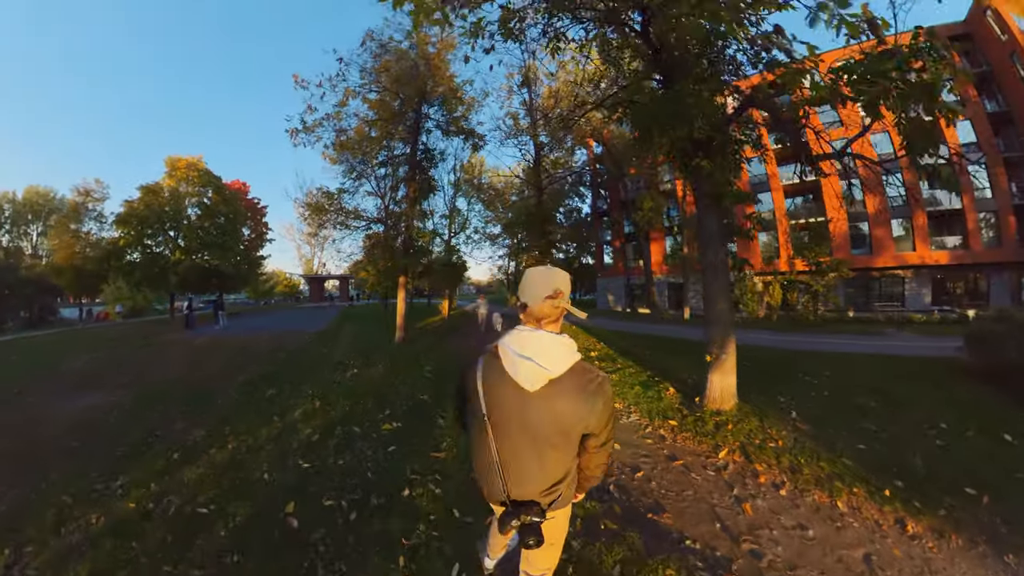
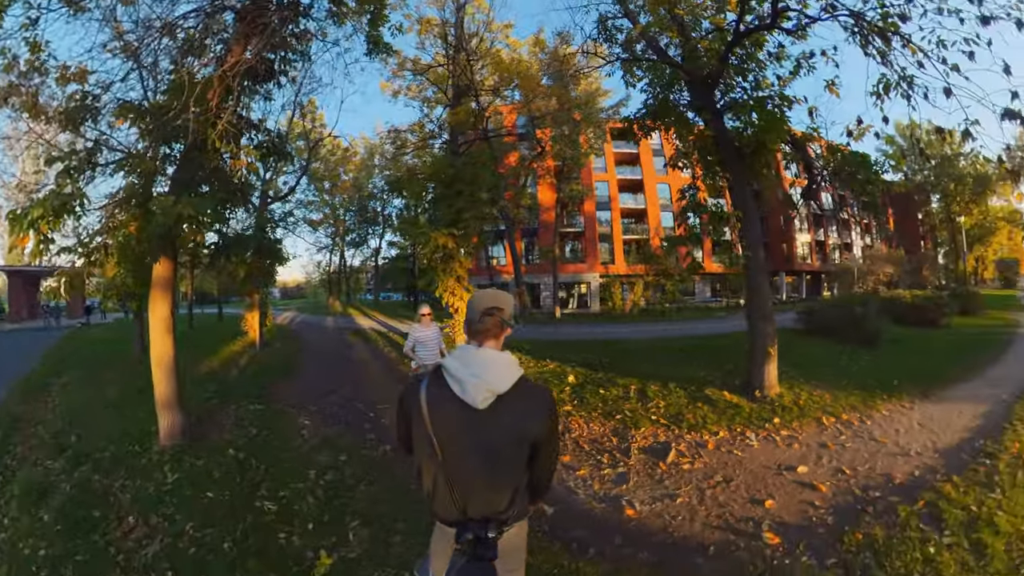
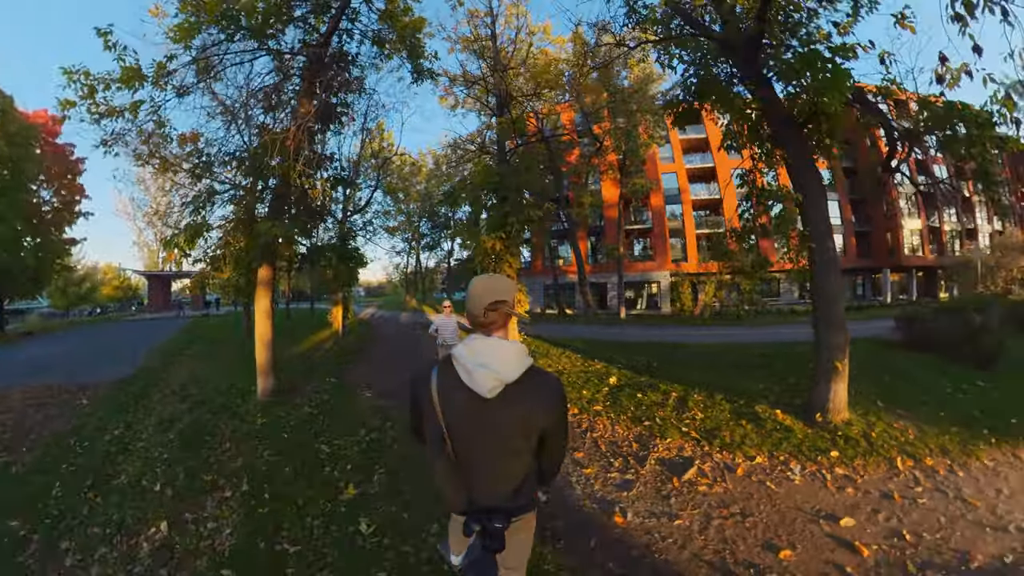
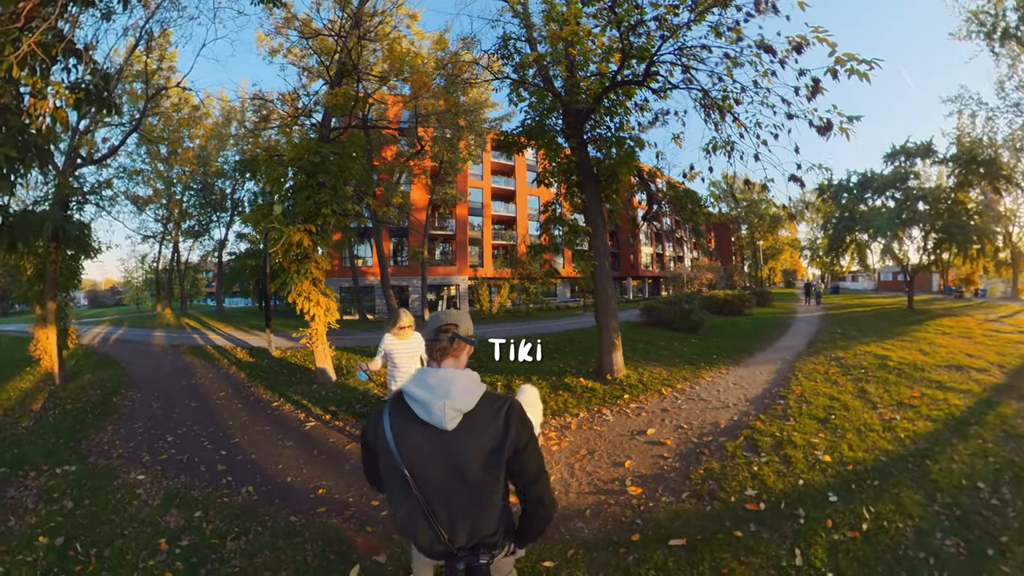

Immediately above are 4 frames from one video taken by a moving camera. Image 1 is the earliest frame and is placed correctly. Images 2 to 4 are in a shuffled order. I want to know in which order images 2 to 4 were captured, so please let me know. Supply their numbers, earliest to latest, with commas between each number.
3, 2, 4
